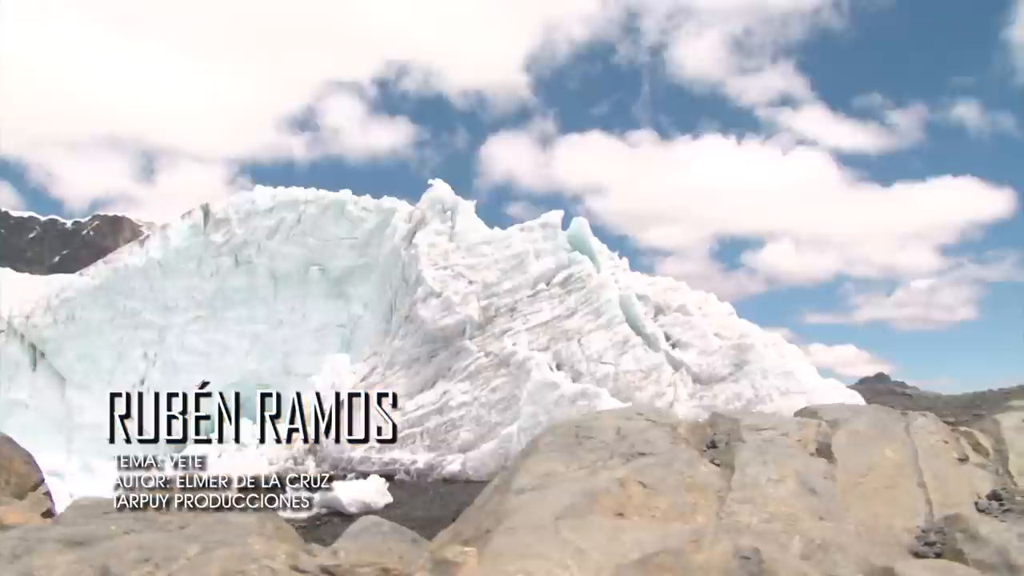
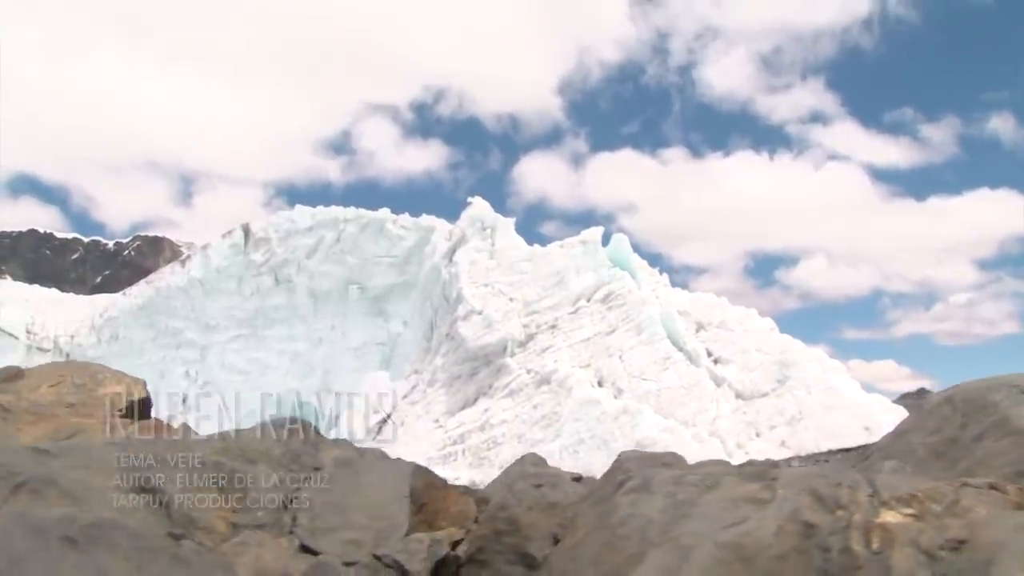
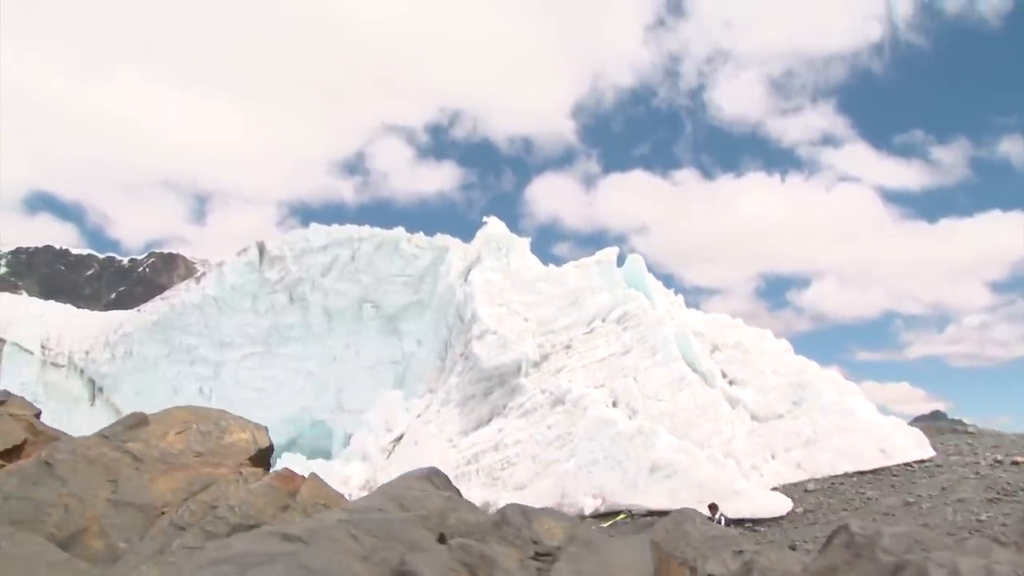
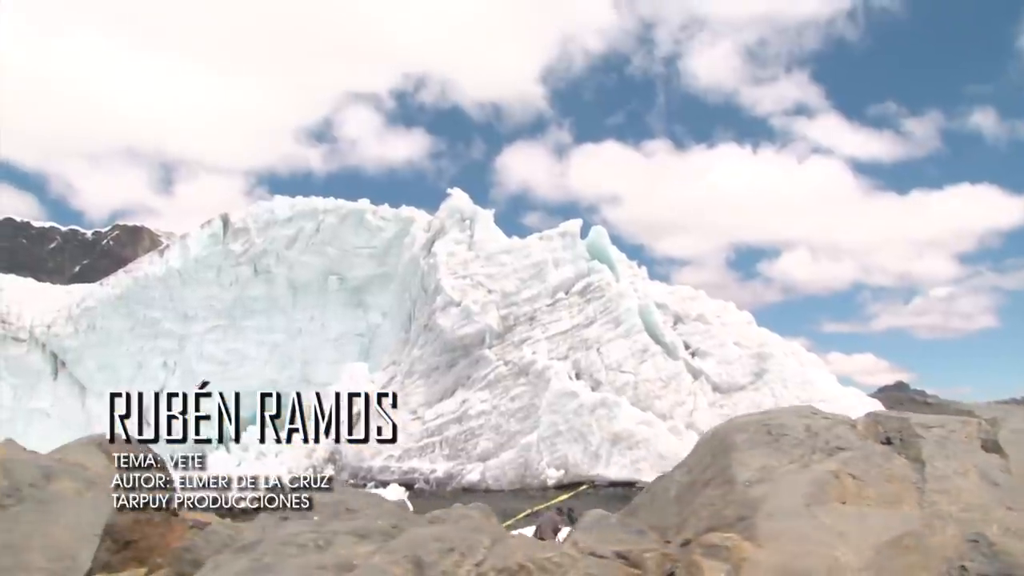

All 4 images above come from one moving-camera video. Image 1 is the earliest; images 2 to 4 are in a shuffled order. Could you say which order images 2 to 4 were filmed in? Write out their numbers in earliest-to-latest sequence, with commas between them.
4, 2, 3
